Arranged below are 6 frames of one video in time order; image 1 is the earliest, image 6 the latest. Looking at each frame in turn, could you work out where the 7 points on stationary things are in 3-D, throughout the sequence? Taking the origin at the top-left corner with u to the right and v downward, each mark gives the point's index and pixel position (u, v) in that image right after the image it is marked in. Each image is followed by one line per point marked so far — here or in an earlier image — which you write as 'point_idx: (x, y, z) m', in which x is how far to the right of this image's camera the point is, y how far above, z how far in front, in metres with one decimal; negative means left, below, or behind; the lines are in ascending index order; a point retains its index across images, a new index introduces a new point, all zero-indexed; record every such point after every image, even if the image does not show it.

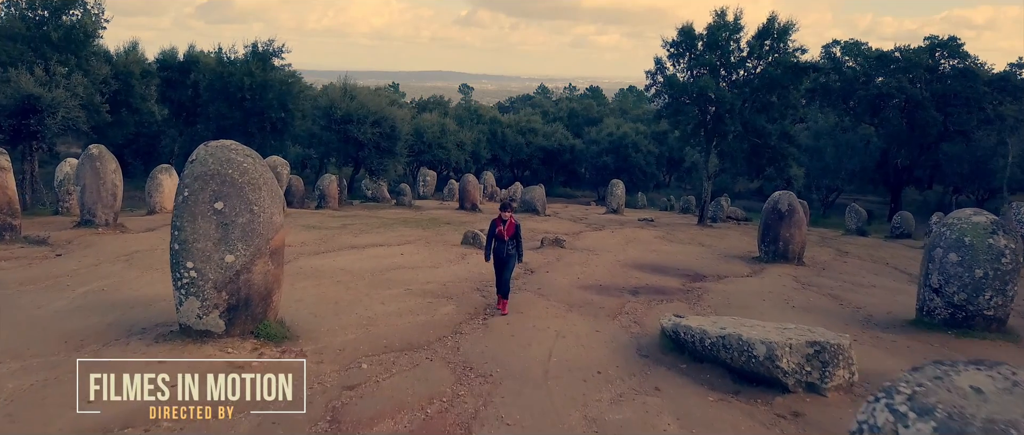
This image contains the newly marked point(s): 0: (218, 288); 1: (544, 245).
0: (-3.4, -0.8, +7.4) m
1: (+0.9, -0.7, +17.5) m
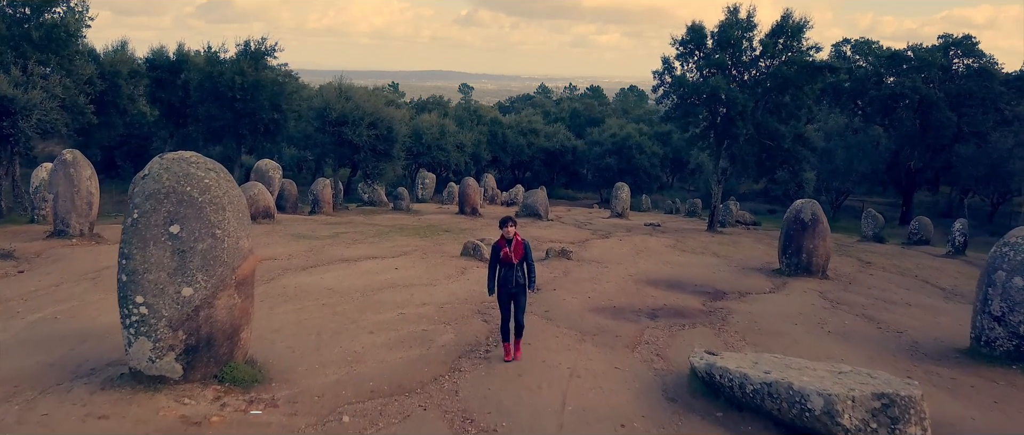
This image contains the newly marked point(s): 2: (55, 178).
0: (-3.3, -1.1, +6.3) m
1: (+0.9, -1.0, +16.3) m
2: (-11.3, +1.0, +16.0) m
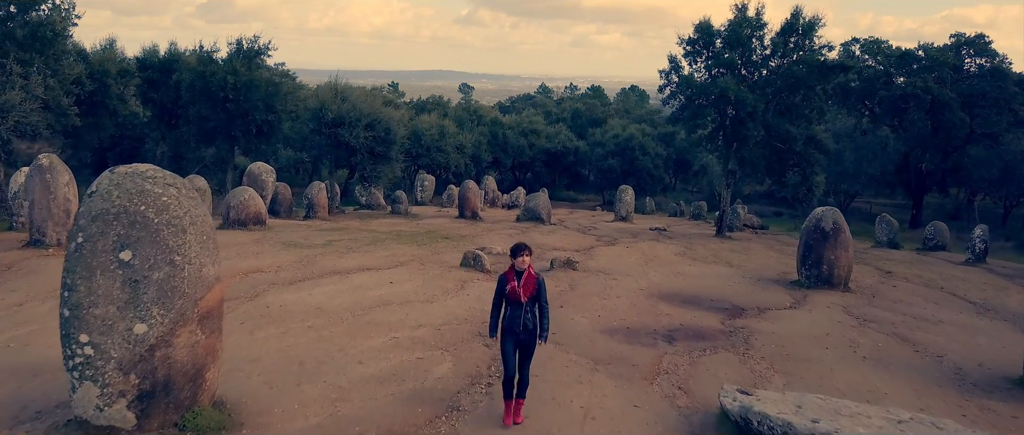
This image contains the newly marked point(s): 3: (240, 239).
0: (-3.2, -1.3, +5.4) m
1: (+1.0, -1.2, +15.4) m
2: (-11.2, +0.8, +15.1) m
3: (-7.6, -0.6, +18.2) m
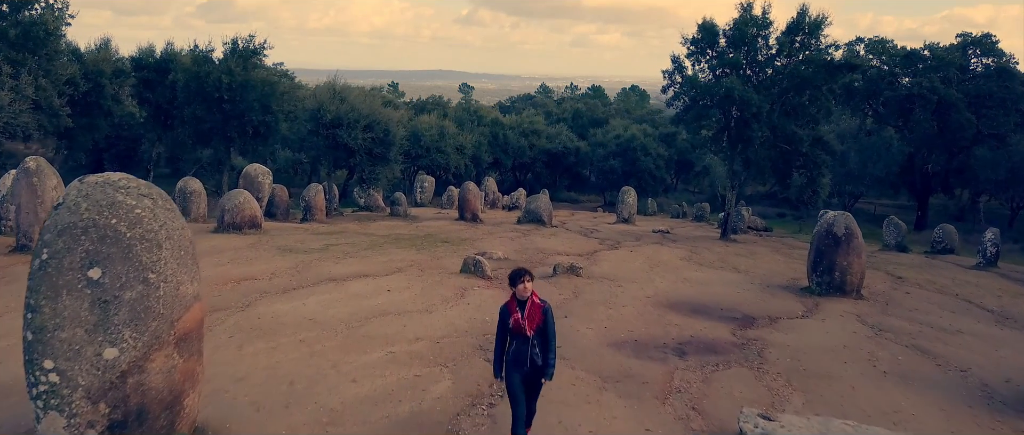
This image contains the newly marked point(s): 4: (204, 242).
0: (-3.2, -1.4, +4.9) m
1: (+1.0, -1.3, +15.0) m
2: (-11.2, +0.7, +14.7) m
3: (-7.6, -0.7, +17.8) m
4: (-8.6, -0.7, +18.0) m
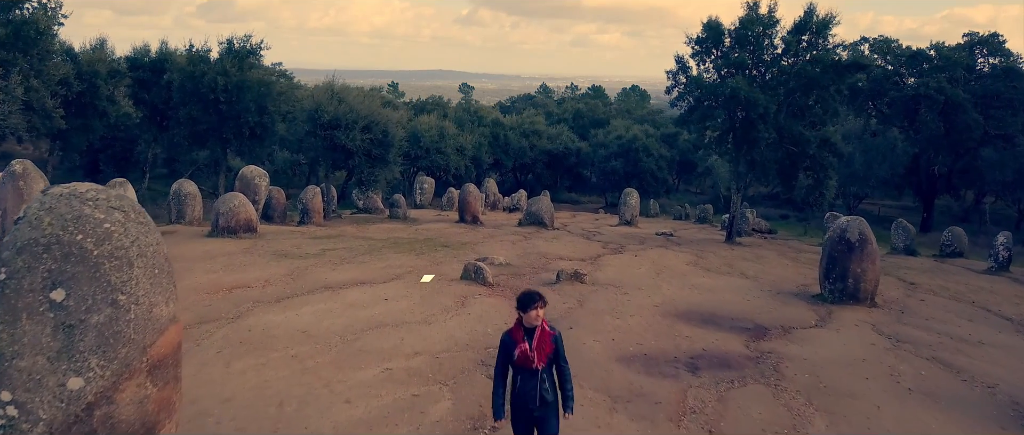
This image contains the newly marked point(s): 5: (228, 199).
0: (-3.2, -1.5, +4.5) m
1: (+1.1, -1.4, +14.5) m
2: (-11.1, +0.6, +14.2) m
3: (-7.6, -0.8, +17.3) m
4: (-8.5, -0.8, +17.6) m
5: (-8.4, +0.5, +19.3) m
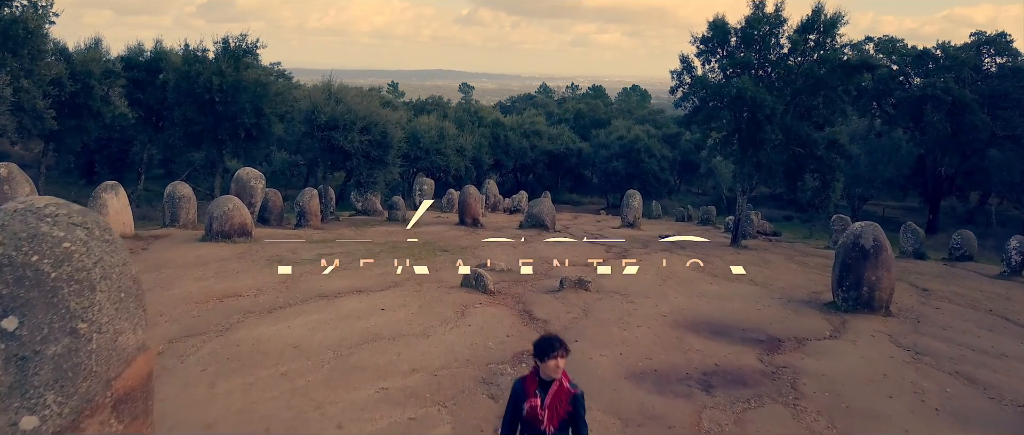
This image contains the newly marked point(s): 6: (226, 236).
0: (-3.1, -1.6, +4.0) m
1: (+1.1, -1.5, +14.0) m
2: (-11.1, +0.4, +13.7) m
3: (-7.5, -0.9, +16.8) m
4: (-8.5, -0.9, +17.1) m
5: (-8.4, +0.4, +18.8) m
6: (-8.2, -0.5, +18.6) m
